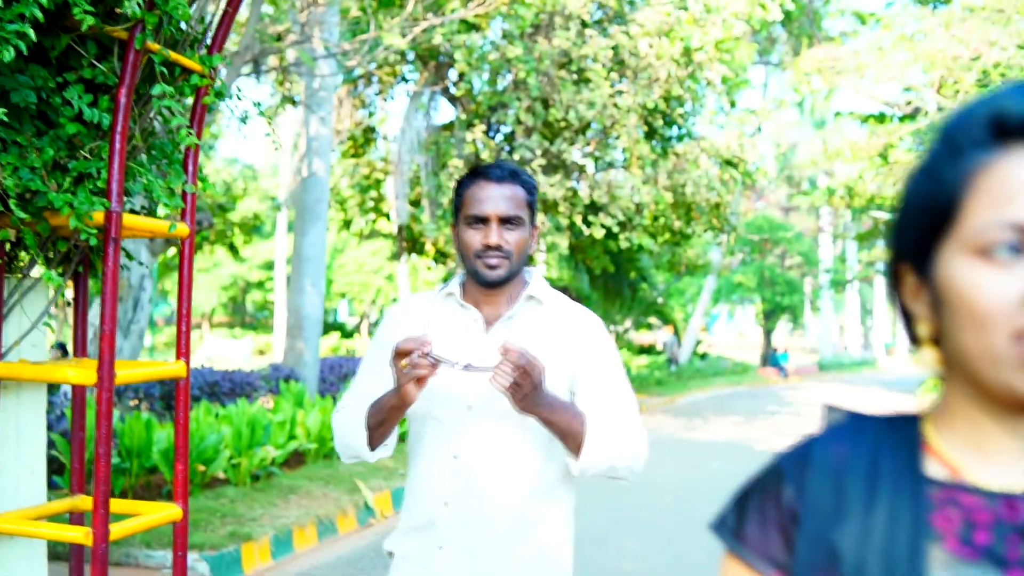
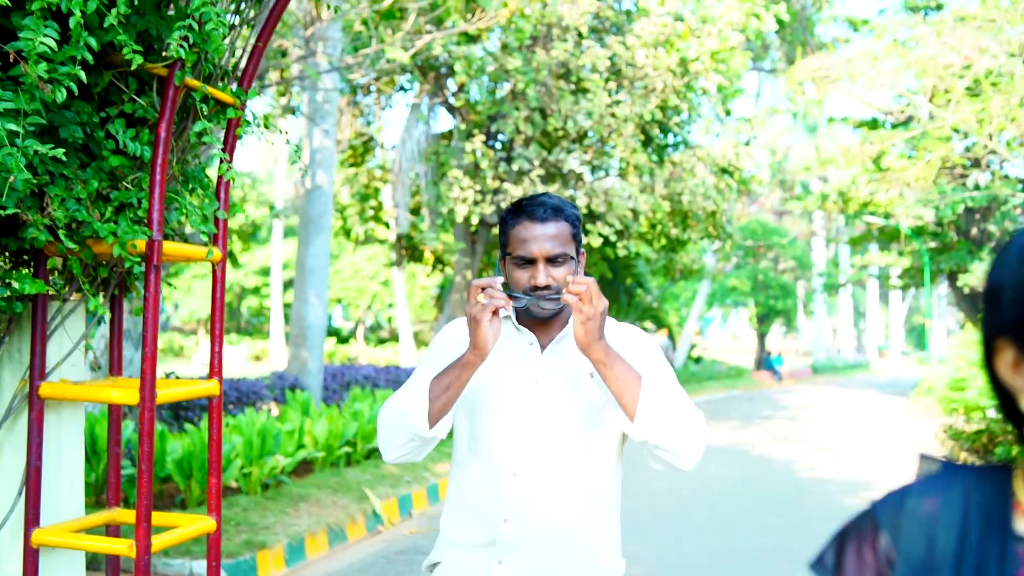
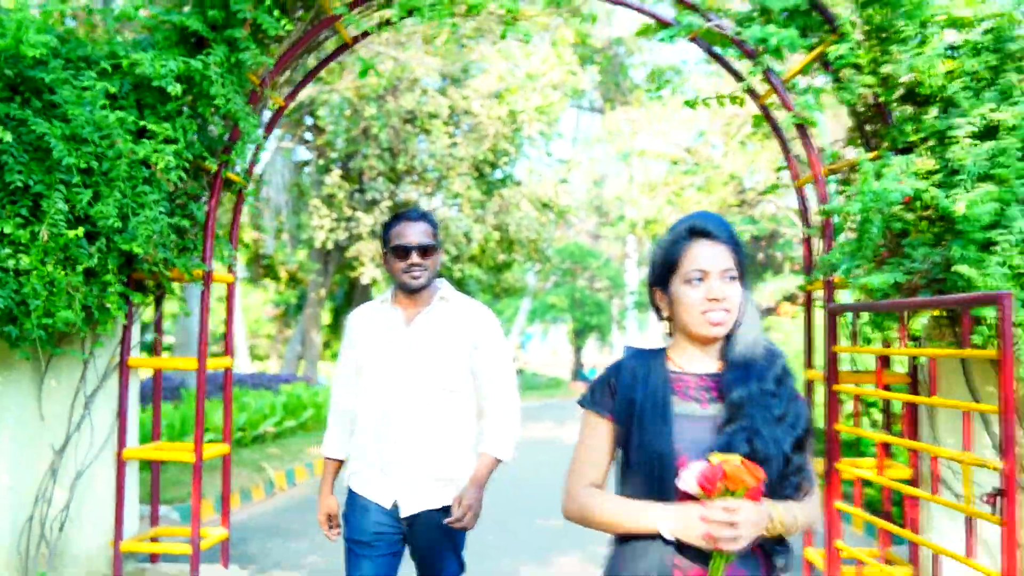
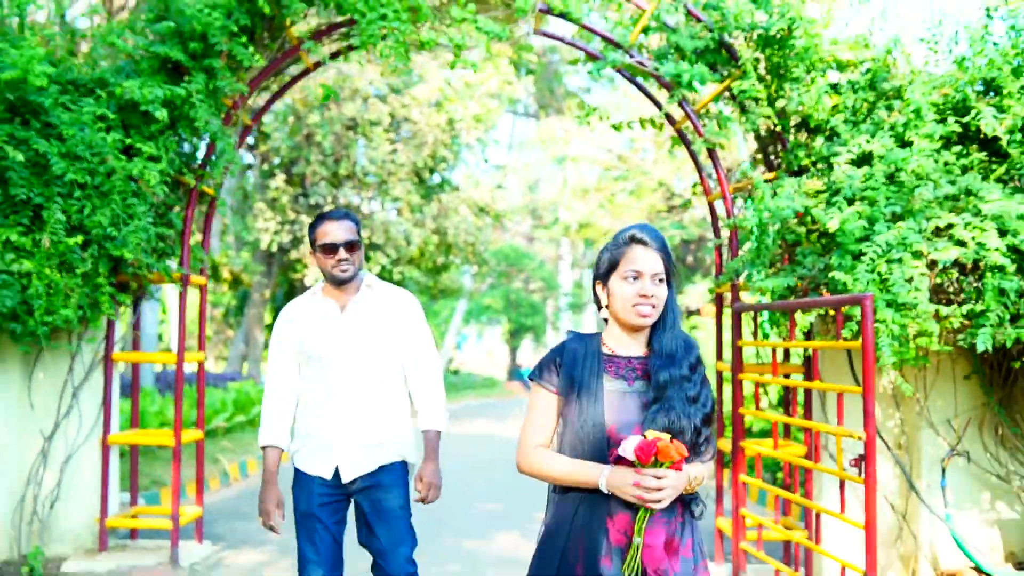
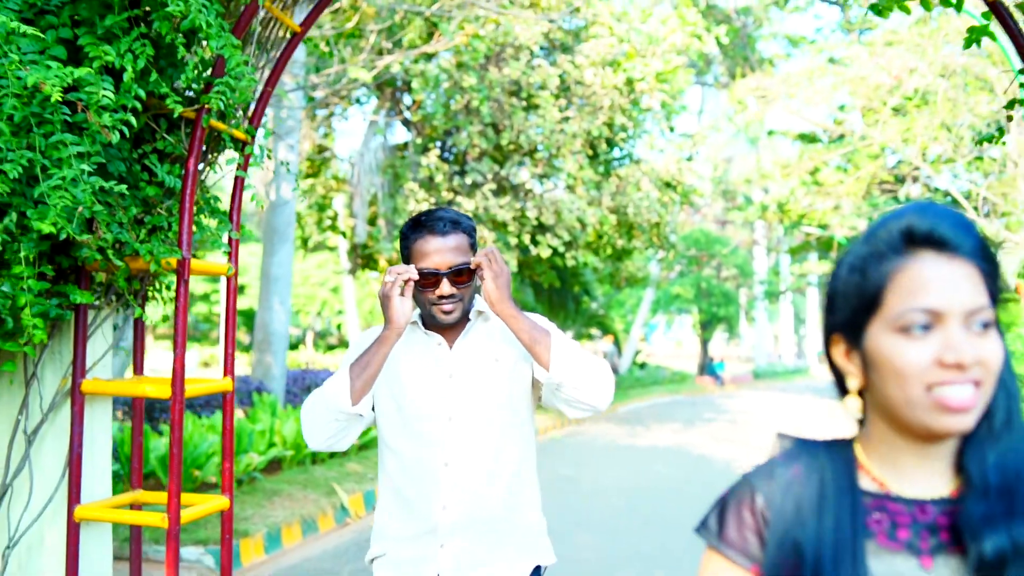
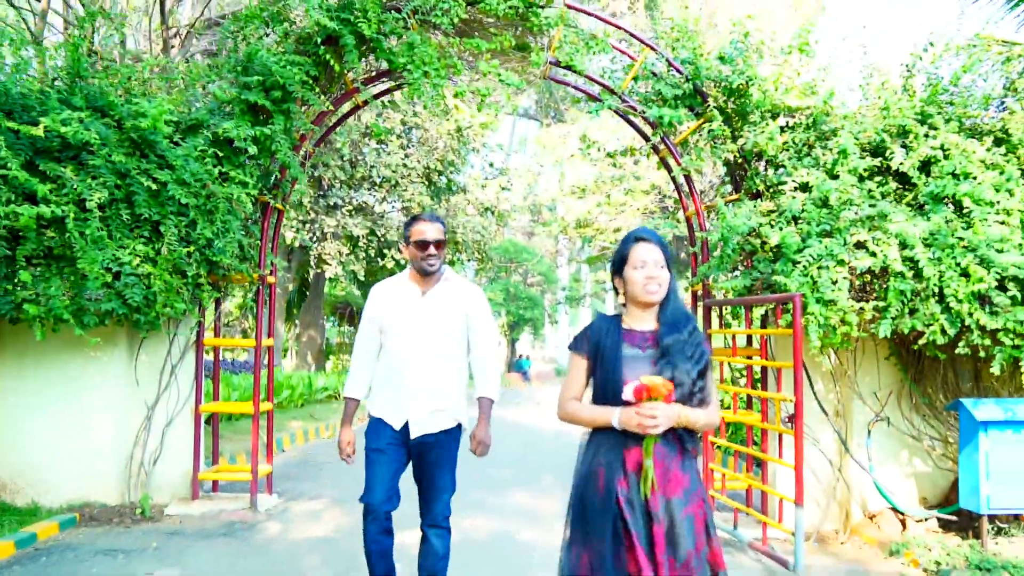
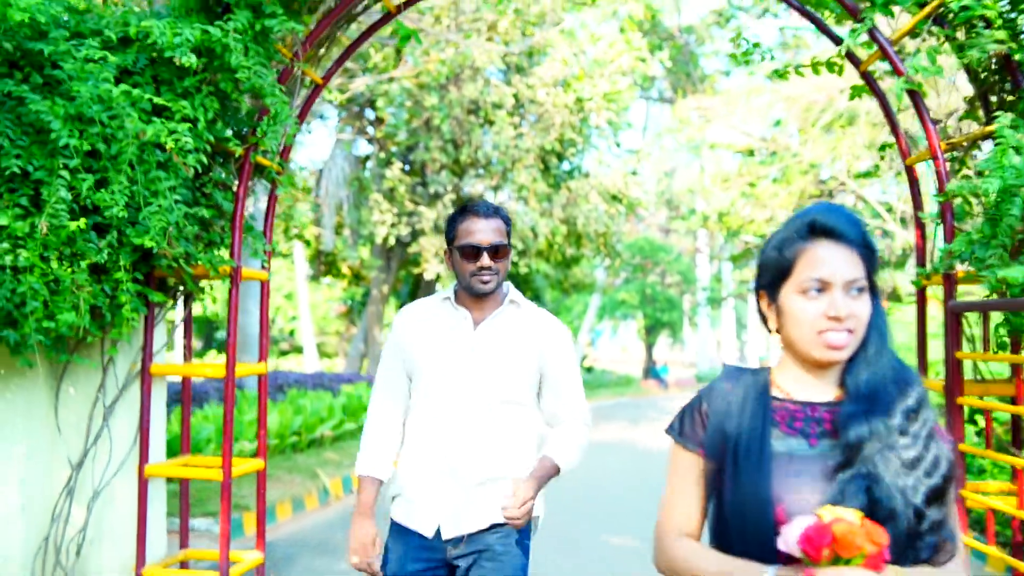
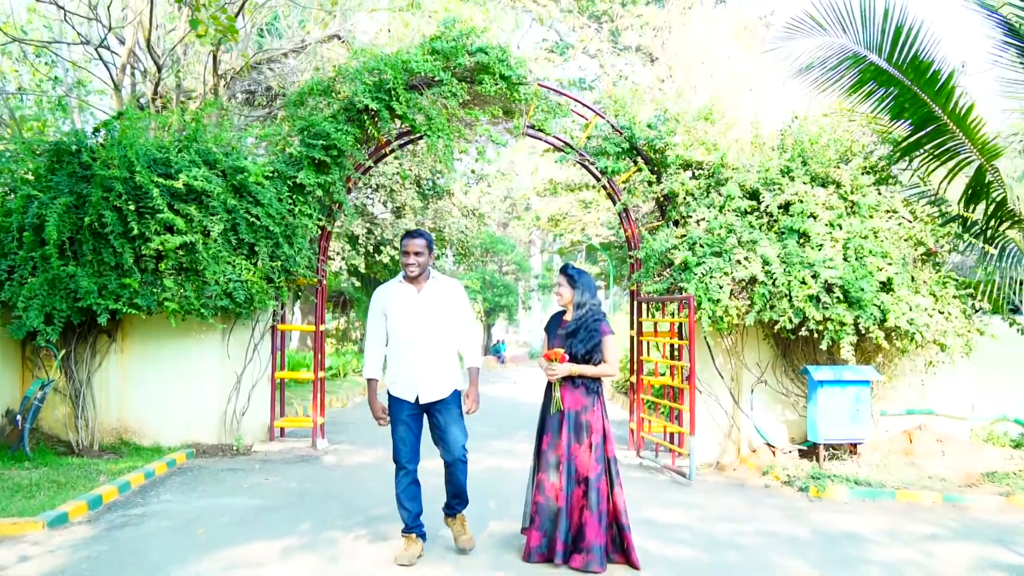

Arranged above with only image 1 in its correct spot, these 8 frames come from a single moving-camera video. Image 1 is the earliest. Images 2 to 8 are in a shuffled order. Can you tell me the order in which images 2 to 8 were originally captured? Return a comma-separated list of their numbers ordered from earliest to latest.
2, 5, 7, 3, 4, 6, 8
